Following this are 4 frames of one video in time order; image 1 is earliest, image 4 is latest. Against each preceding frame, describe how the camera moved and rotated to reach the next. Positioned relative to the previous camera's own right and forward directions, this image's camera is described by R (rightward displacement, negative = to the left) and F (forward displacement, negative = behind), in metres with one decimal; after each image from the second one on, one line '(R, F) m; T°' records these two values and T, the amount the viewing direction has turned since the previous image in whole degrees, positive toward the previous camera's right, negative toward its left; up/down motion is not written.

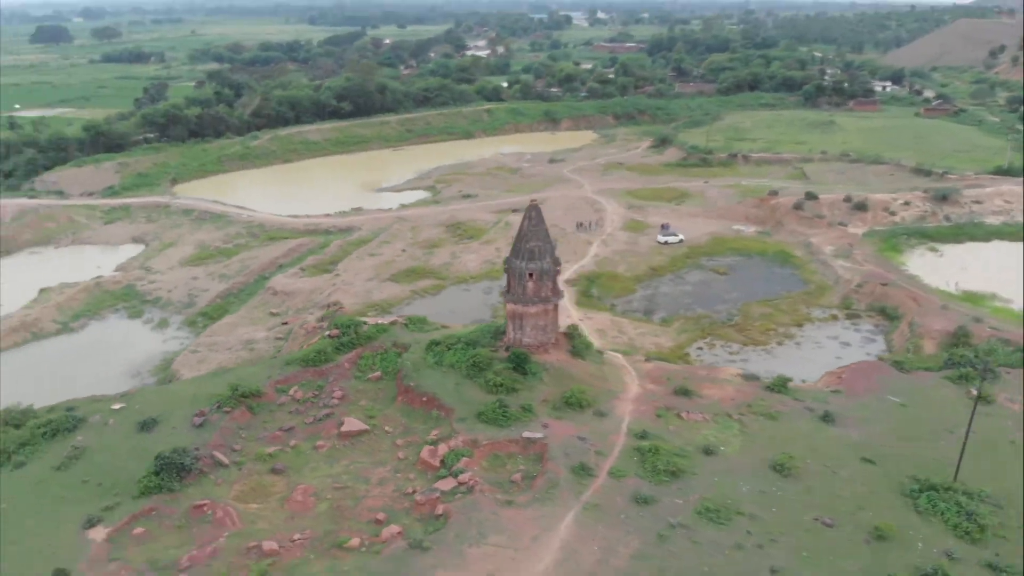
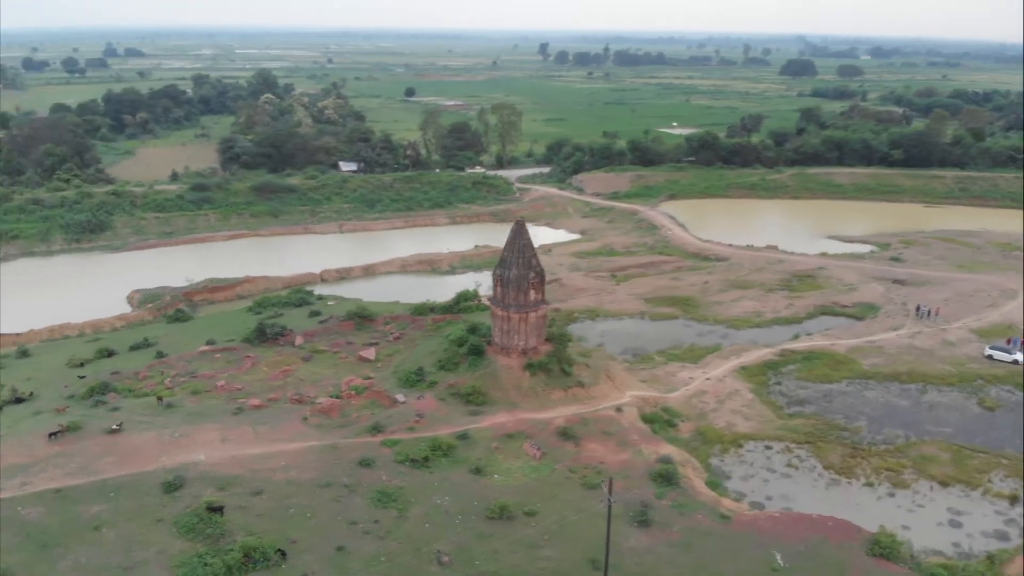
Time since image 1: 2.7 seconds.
(+14.5, +5.1) m; -51°
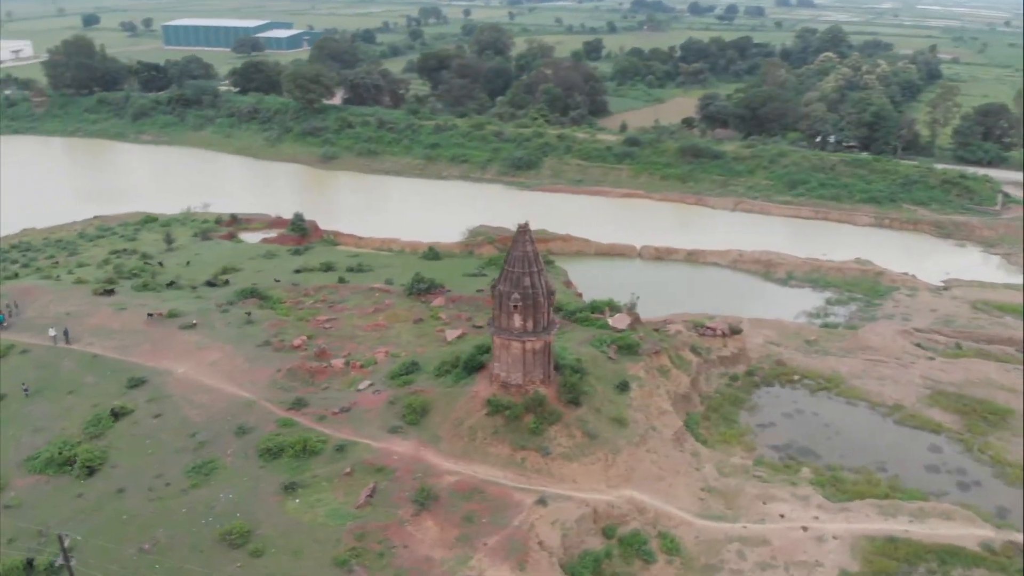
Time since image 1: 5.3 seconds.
(+9.9, +7.6) m; -43°
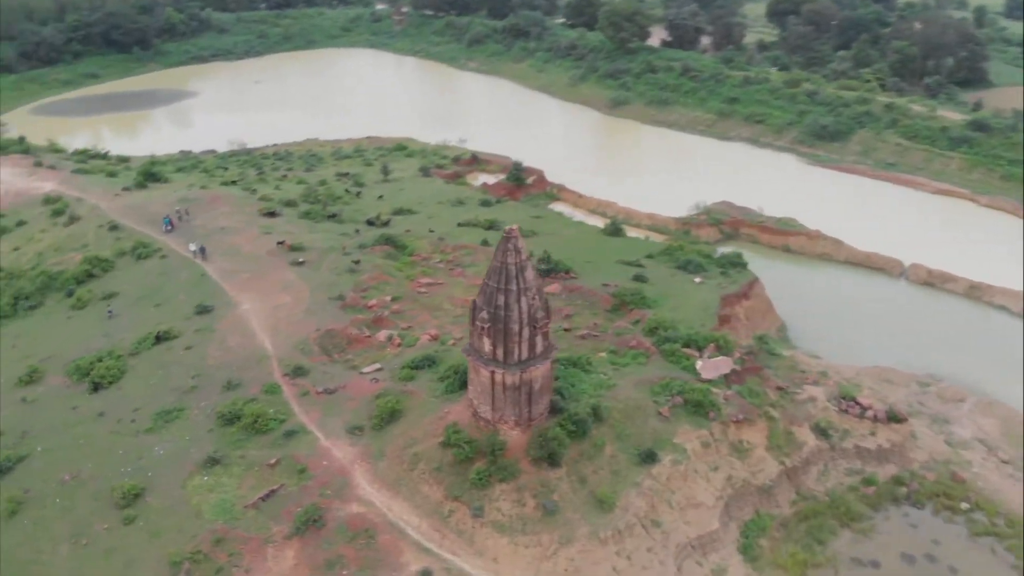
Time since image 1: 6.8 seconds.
(+5.3, +4.2) m; -26°
